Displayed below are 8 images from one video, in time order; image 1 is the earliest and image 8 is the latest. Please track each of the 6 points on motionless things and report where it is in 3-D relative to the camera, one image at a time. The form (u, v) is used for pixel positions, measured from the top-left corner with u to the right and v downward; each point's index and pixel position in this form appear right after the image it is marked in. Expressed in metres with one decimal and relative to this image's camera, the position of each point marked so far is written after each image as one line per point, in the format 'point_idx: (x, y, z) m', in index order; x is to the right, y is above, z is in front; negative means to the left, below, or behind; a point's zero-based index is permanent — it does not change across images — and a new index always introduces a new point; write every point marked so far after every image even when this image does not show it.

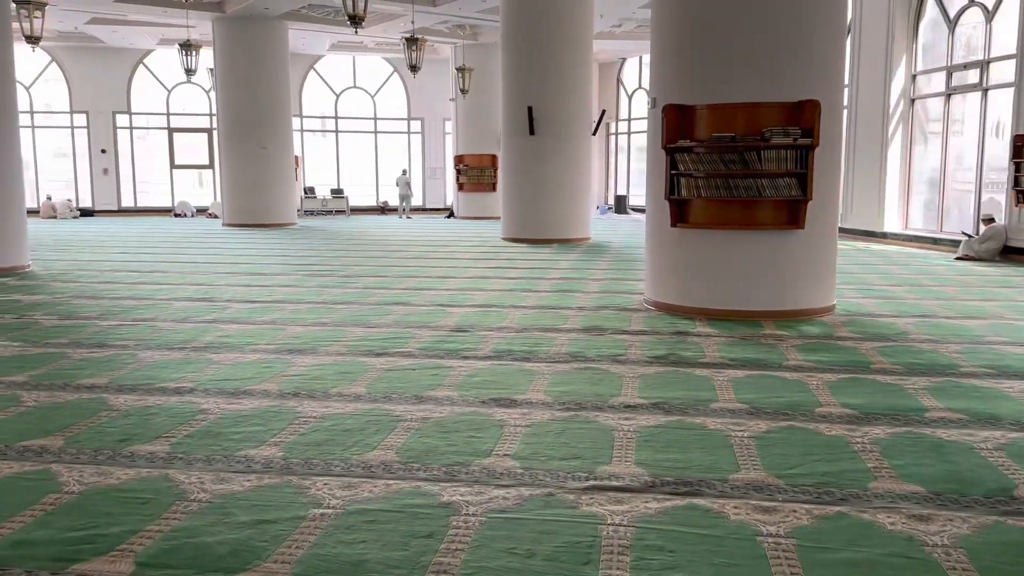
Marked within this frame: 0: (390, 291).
0: (-1.0, 0.0, +6.8) m
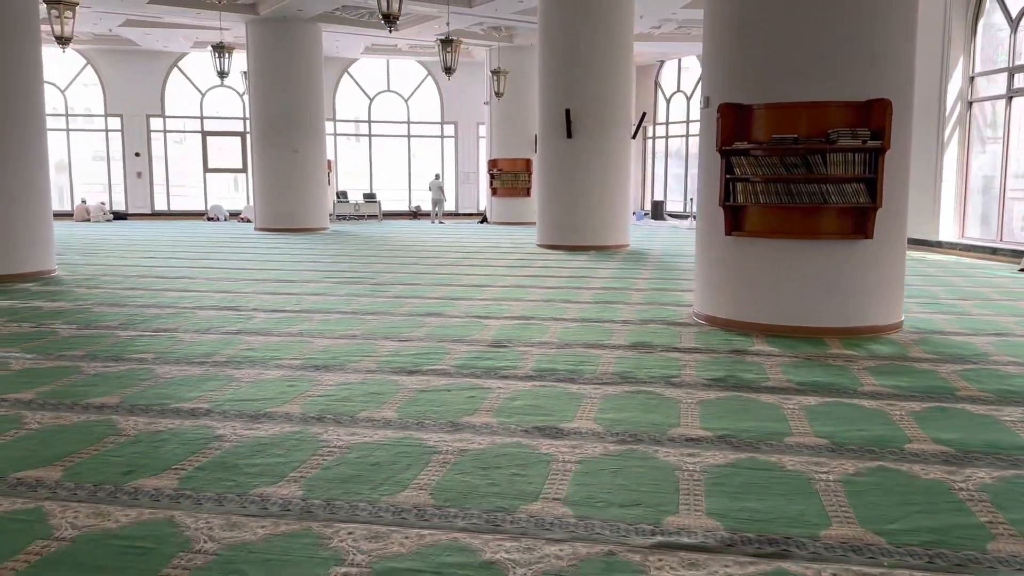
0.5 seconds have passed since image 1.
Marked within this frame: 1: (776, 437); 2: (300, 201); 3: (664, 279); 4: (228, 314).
0: (-0.7, -0.1, +6.5) m
1: (+1.0, -0.6, +3.1) m
2: (-4.0, +1.6, +15.4) m
3: (+1.4, +0.1, +7.9) m
4: (-2.0, -0.2, +5.8) m
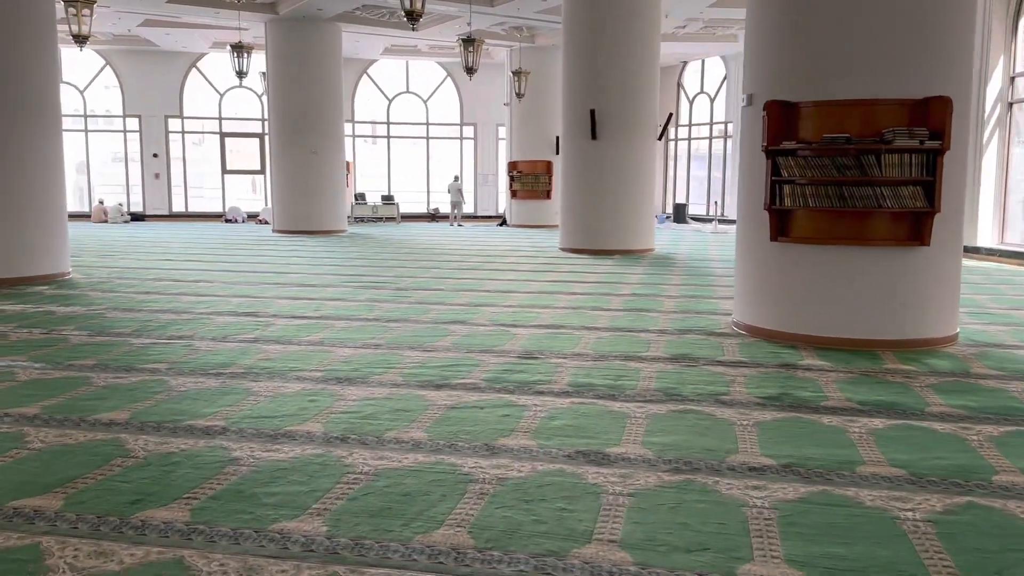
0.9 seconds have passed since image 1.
0: (-0.5, -0.1, +6.3) m
1: (+1.1, -0.6, +2.8) m
2: (-3.6, +1.6, +15.2) m
3: (+1.7, 0.0, +7.6) m
4: (-1.8, -0.2, +5.6) m
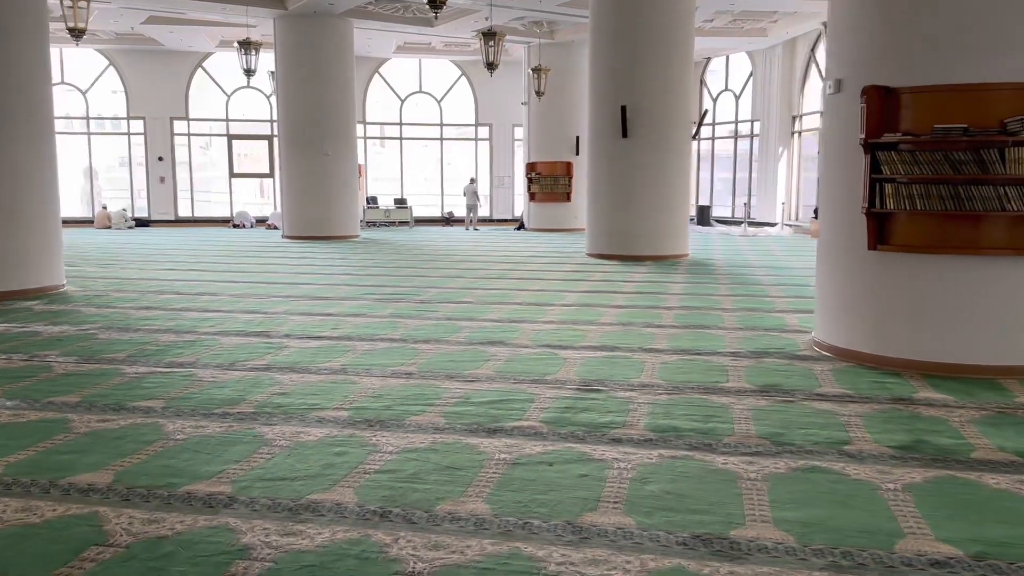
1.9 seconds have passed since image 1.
0: (-0.2, -0.2, +5.6) m
1: (+1.4, -0.7, +2.1) m
2: (-3.2, +1.4, +14.6) m
3: (+2.0, -0.1, +6.9) m
4: (-1.5, -0.3, +5.0) m
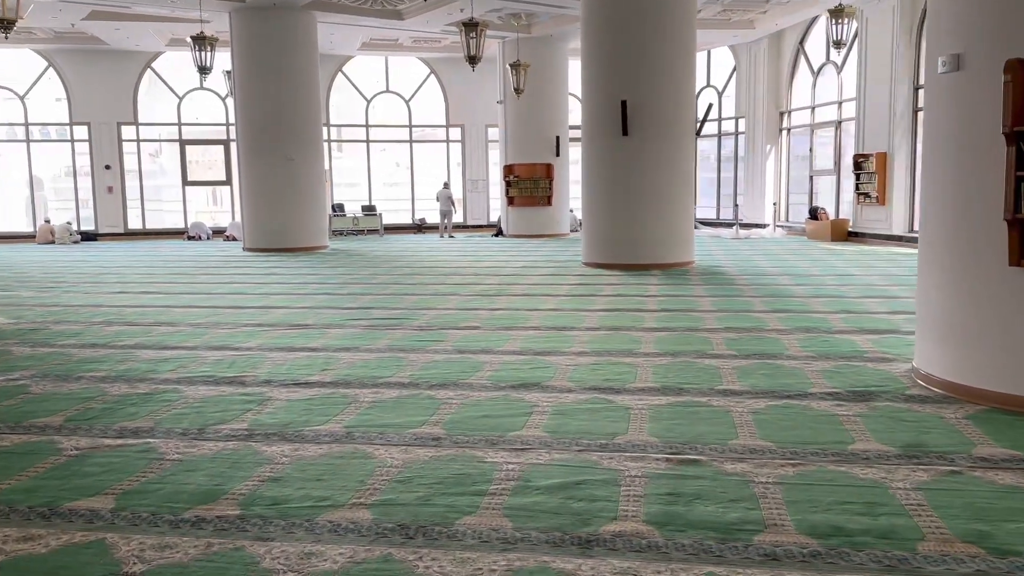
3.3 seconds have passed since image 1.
0: (-0.1, -0.4, +4.7) m
1: (+1.7, -0.8, +1.2) m
2: (-3.6, +1.2, +13.5) m
3: (+2.1, -0.2, +6.1) m
4: (-1.4, -0.5, +4.0) m
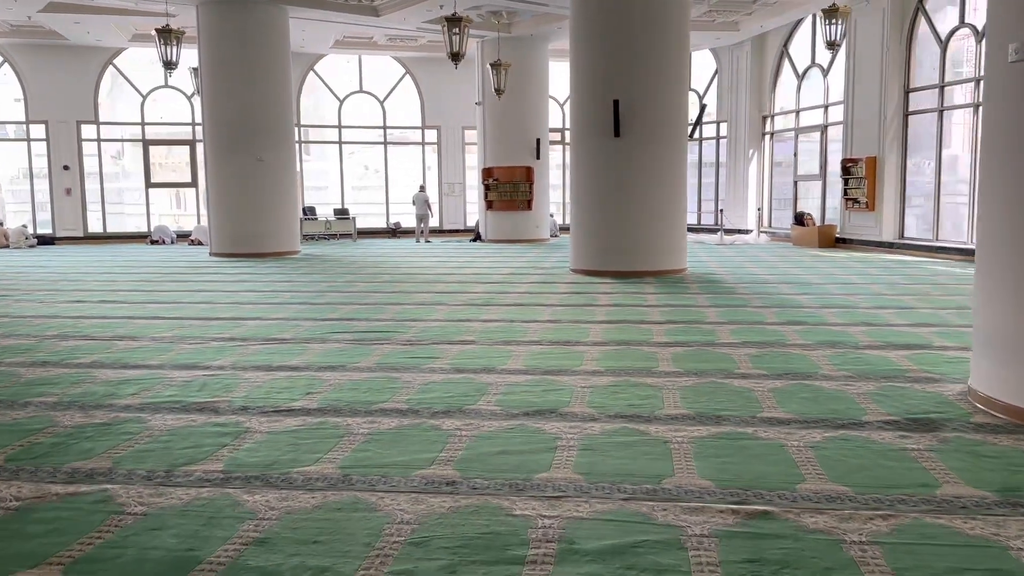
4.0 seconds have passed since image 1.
0: (0.0, -0.5, +4.2) m
1: (+1.9, -0.8, +0.8) m
2: (-3.9, +1.1, +12.9) m
3: (+2.0, -0.2, +5.7) m
4: (-1.3, -0.6, +3.4) m
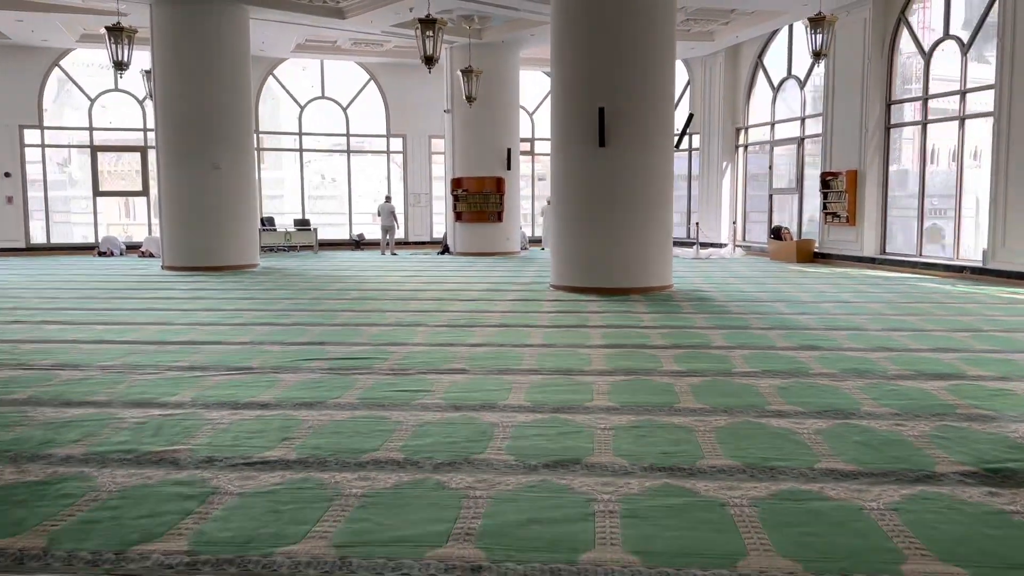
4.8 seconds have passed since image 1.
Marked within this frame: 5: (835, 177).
0: (0.0, -0.6, +3.7) m
1: (+2.1, -0.9, +0.4) m
2: (-4.3, +0.8, +12.2) m
3: (+2.0, -0.4, +5.3) m
4: (-1.2, -0.7, +2.9) m
5: (+4.9, +1.7, +12.4) m
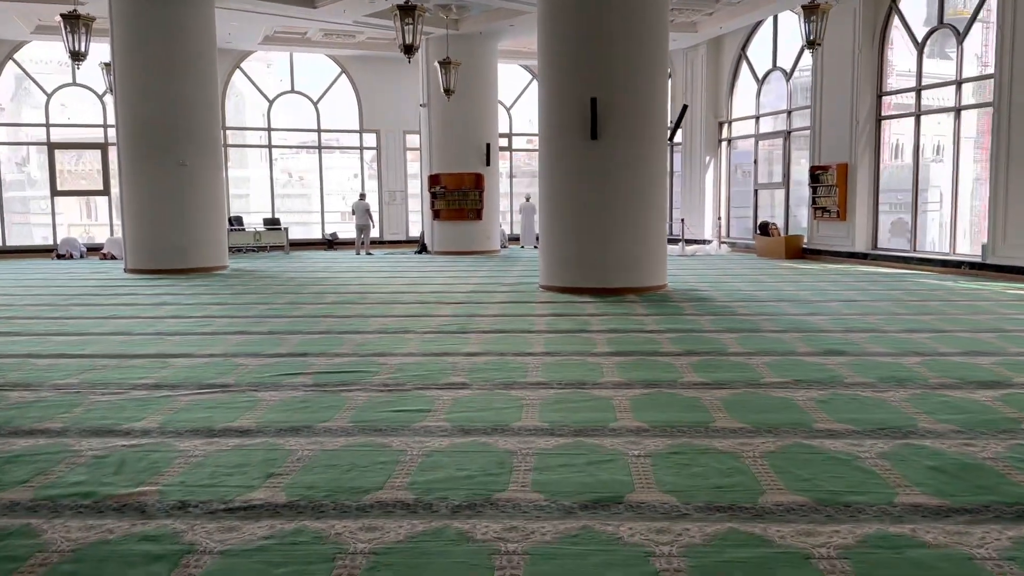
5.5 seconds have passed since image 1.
0: (+0.1, -0.6, +3.2) m
1: (+2.3, -0.9, +0.1) m
2: (-4.5, +0.8, +11.6) m
3: (+2.0, -0.4, +4.9) m
4: (-1.1, -0.7, +2.4) m
5: (+4.6, +1.7, +12.1) m
